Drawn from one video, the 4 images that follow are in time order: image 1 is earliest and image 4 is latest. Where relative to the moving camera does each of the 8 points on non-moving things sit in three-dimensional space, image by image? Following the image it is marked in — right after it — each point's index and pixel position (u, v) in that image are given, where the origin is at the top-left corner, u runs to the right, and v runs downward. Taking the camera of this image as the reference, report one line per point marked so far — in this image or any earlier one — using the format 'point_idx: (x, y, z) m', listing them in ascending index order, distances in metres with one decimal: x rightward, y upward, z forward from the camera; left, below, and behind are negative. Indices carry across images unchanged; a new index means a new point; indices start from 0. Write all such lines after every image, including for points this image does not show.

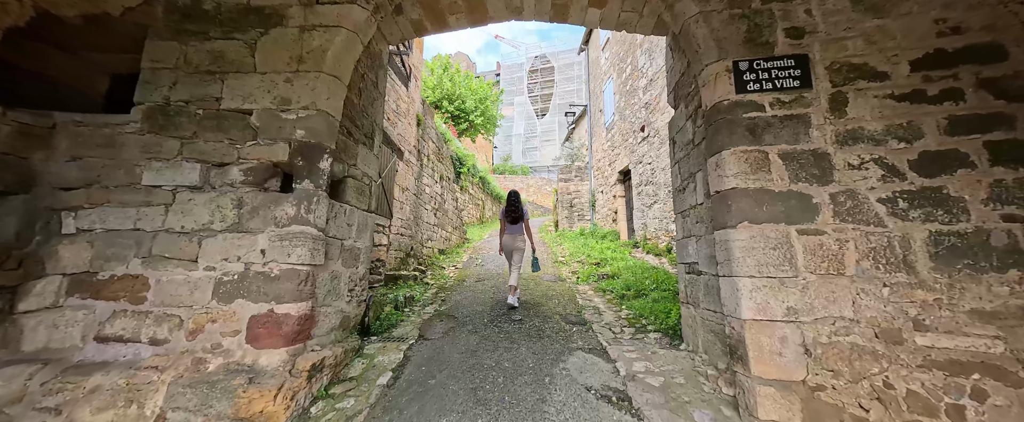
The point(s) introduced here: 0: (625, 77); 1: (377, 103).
0: (+2.9, +3.4, +8.0) m
1: (-1.2, +1.0, +2.8) m
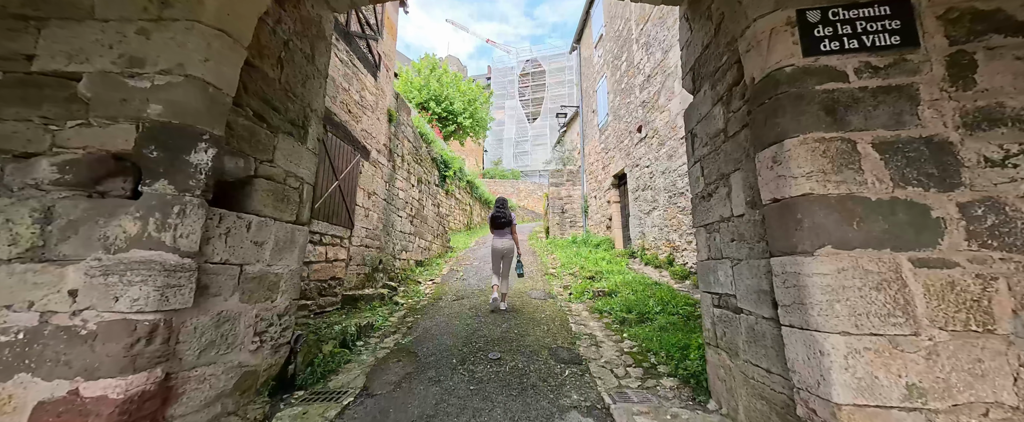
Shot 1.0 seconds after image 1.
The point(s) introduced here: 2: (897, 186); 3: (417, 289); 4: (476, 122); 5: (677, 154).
0: (+2.6, +3.3, +7.5) m
1: (-1.4, +0.9, +2.2) m
2: (+1.4, +0.1, +1.1) m
3: (-1.5, -1.3, +5.0) m
4: (-2.1, +5.1, +17.8) m
5: (+2.7, +1.0, +5.2) m
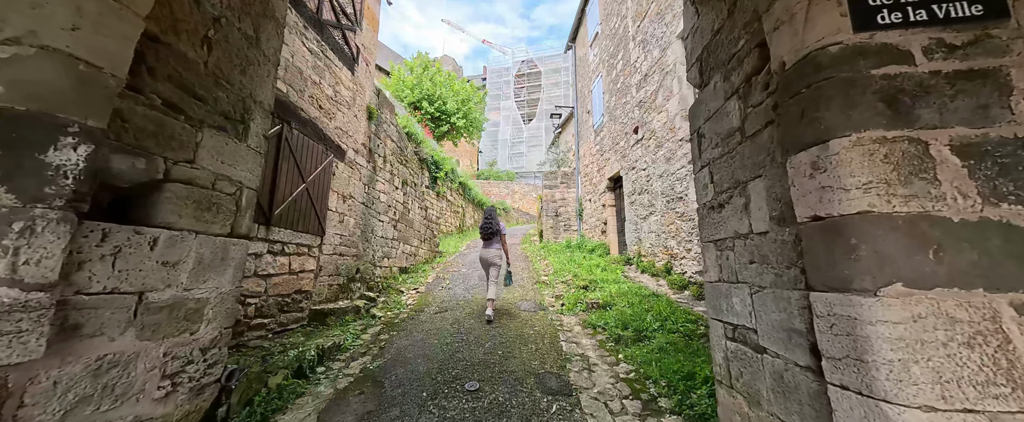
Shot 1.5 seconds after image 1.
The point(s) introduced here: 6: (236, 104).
0: (+2.4, +3.2, +7.2) m
1: (-1.5, +0.9, +1.9) m
2: (+1.3, 0.0, +0.8) m
3: (-1.7, -1.3, +4.7) m
4: (-2.4, +5.0, +17.5) m
5: (+2.6, +0.9, +4.9) m
6: (-1.5, +0.6, +1.7) m
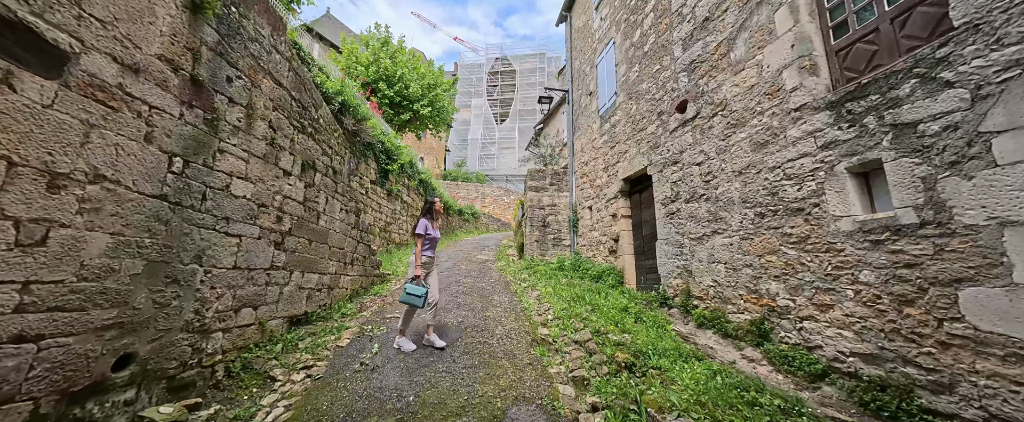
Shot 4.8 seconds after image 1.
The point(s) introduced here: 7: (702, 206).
0: (+2.2, +3.0, +5.2) m
1: (-1.3, +0.9, -0.6) m
2: (+1.6, -0.1, -1.3) m
3: (-1.8, -1.4, +2.2) m
4: (-3.6, +4.8, +15.0) m
5: (+2.5, +0.7, +2.9) m
6: (-1.3, +0.6, -0.7) m
7: (+2.3, +0.1, +3.7) m
